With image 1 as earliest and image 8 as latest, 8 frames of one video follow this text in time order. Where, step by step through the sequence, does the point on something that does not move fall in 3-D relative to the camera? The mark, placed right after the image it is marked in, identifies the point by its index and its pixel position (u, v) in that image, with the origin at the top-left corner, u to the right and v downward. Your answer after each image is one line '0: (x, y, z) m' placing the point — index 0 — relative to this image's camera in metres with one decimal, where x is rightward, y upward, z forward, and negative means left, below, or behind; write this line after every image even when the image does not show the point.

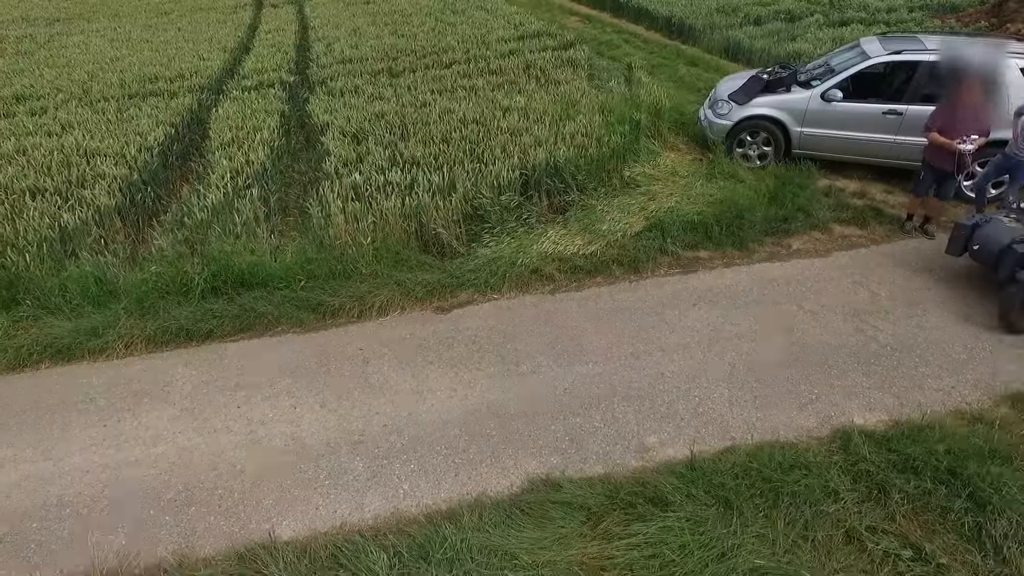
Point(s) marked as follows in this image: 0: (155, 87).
0: (-3.8, +2.2, +8.3) m
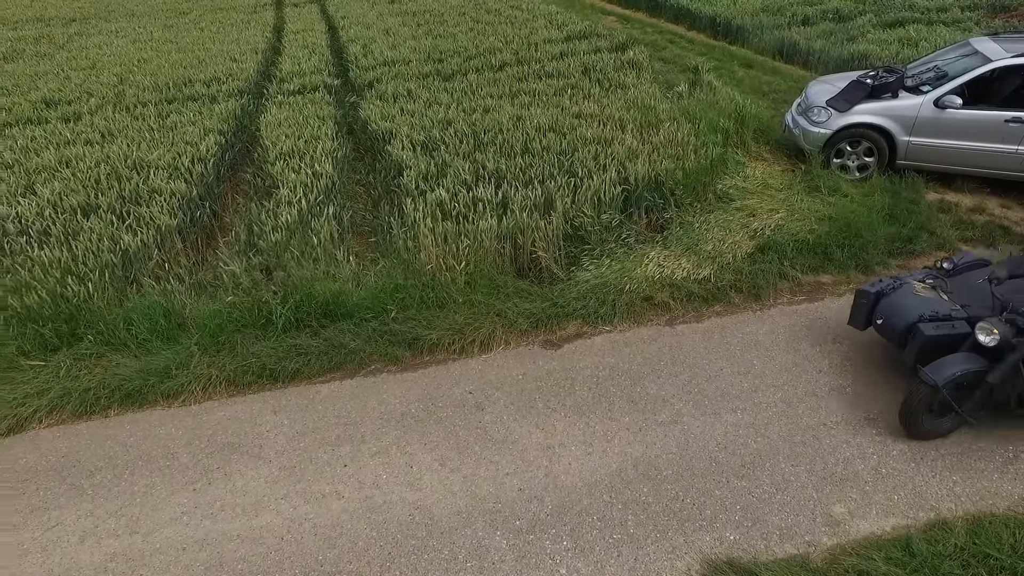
0: (-3.3, +2.0, +7.9) m
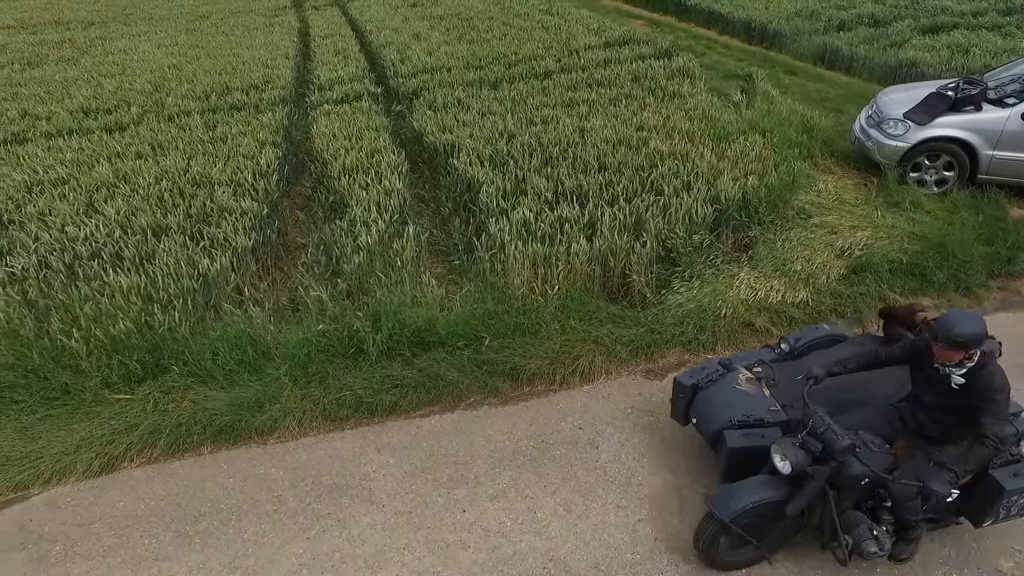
0: (-2.8, +1.9, +7.7) m
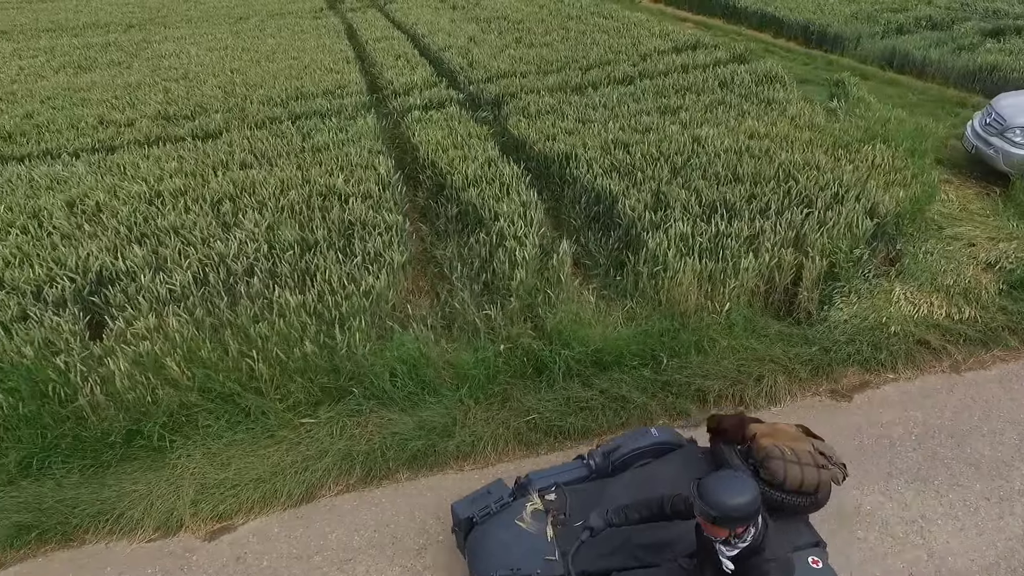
0: (-1.9, +1.8, +7.6) m
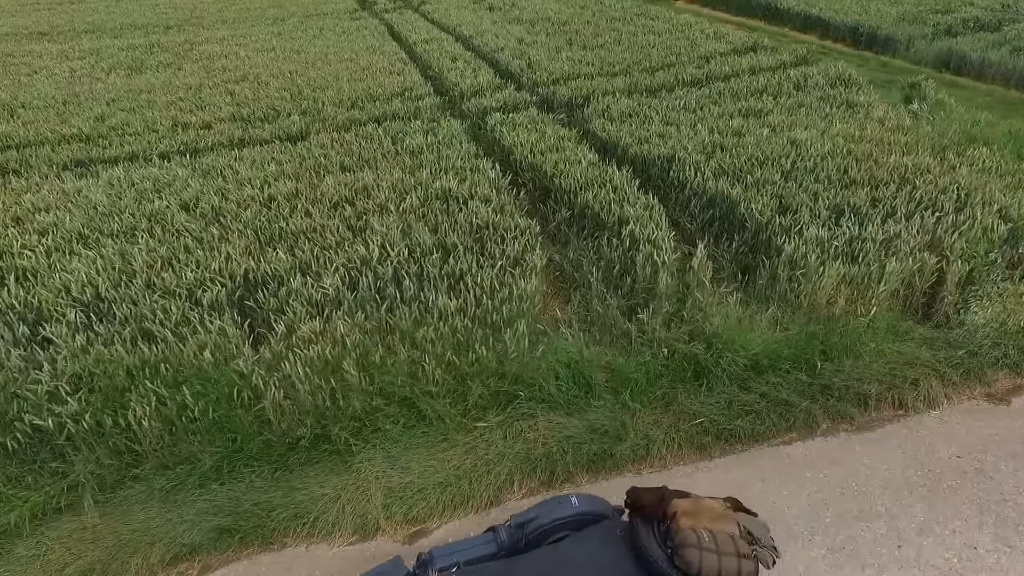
0: (-1.2, +1.8, +7.6) m
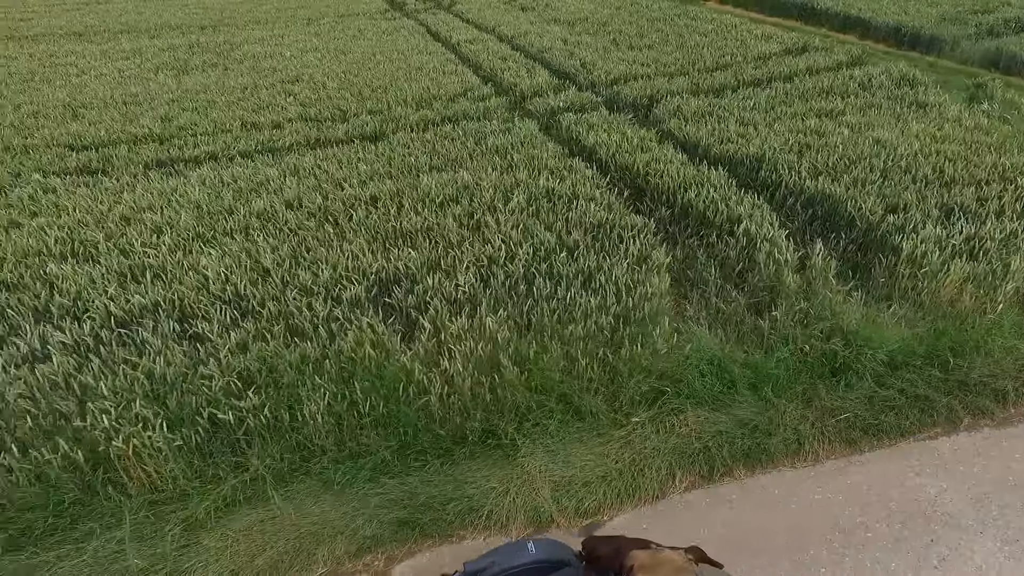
0: (-0.5, +1.8, +7.7) m
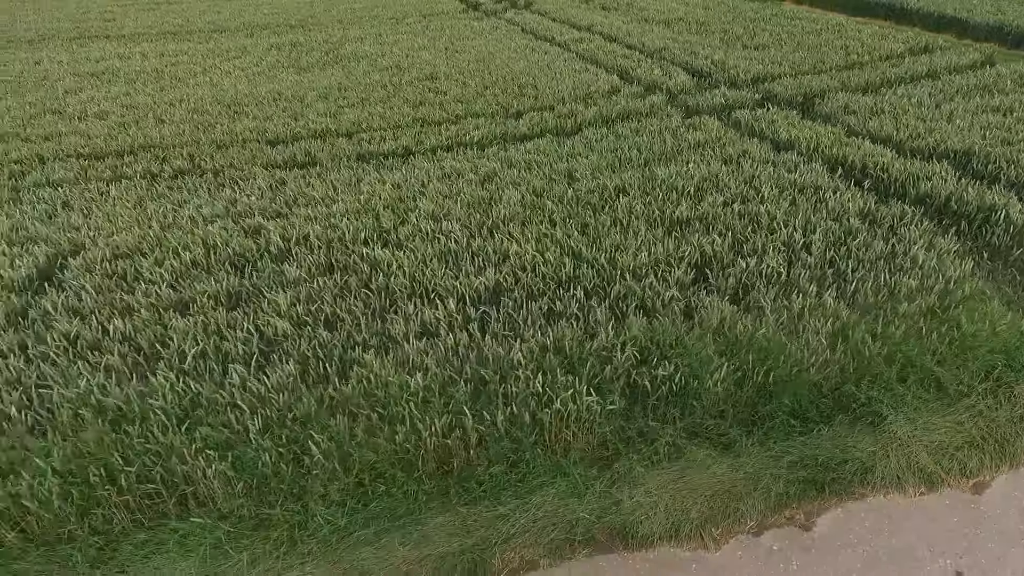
0: (+1.2, +1.9, +7.9) m
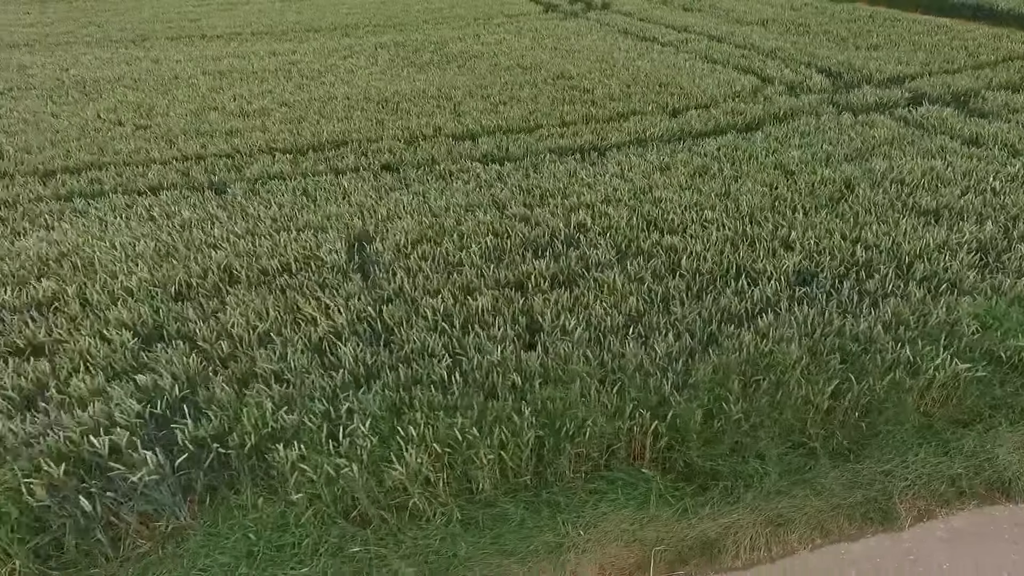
0: (+2.9, +2.0, +8.3) m
